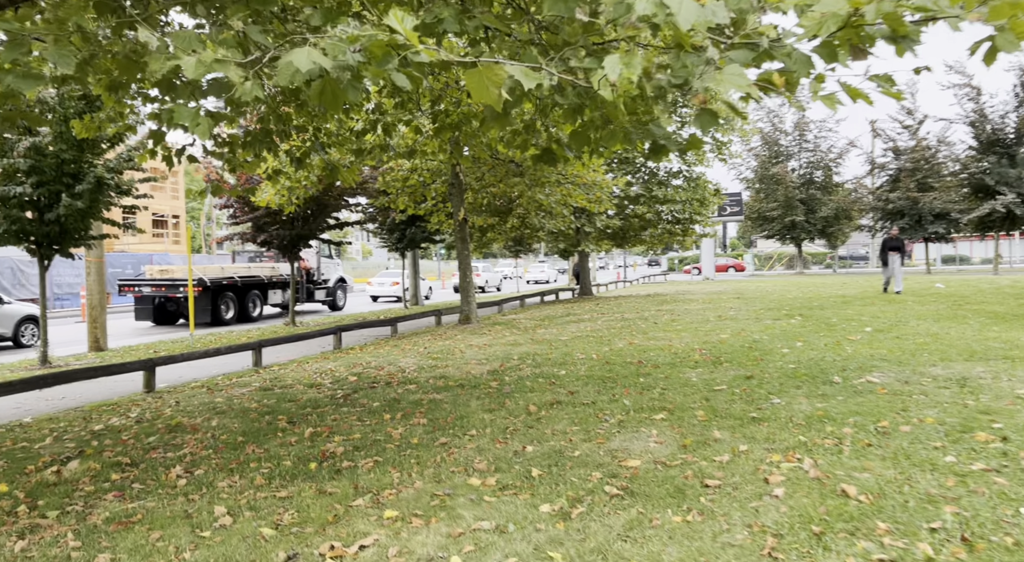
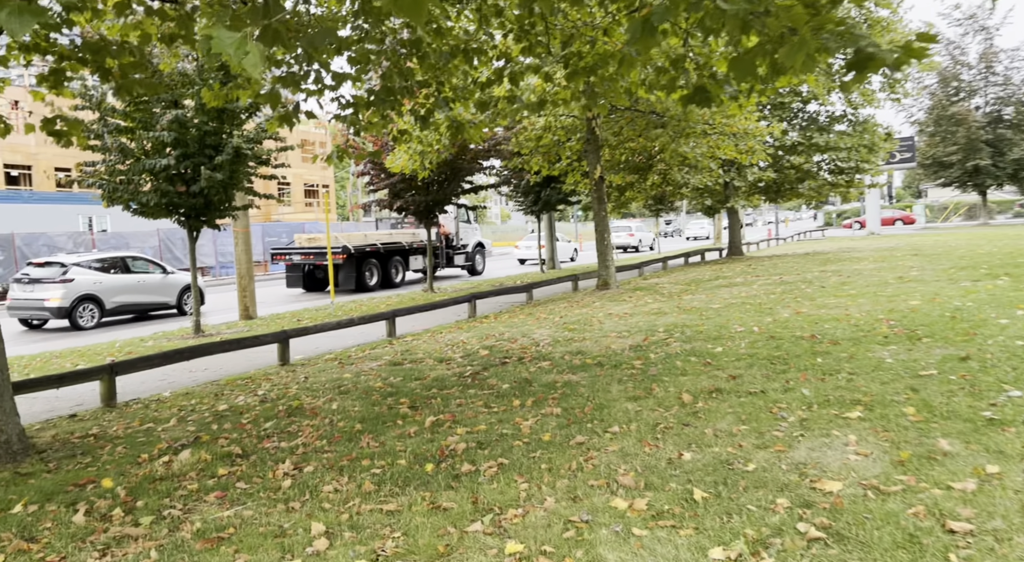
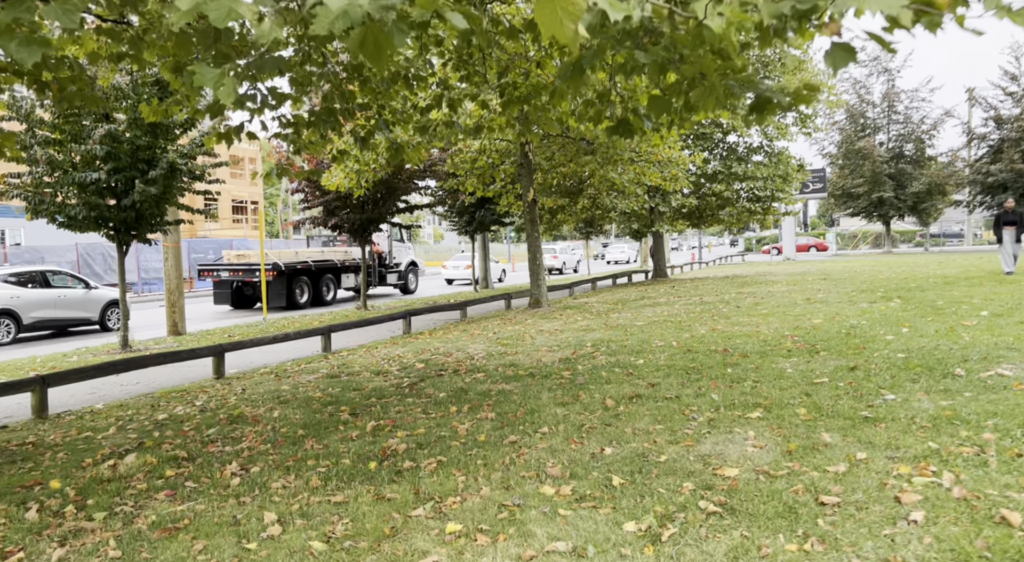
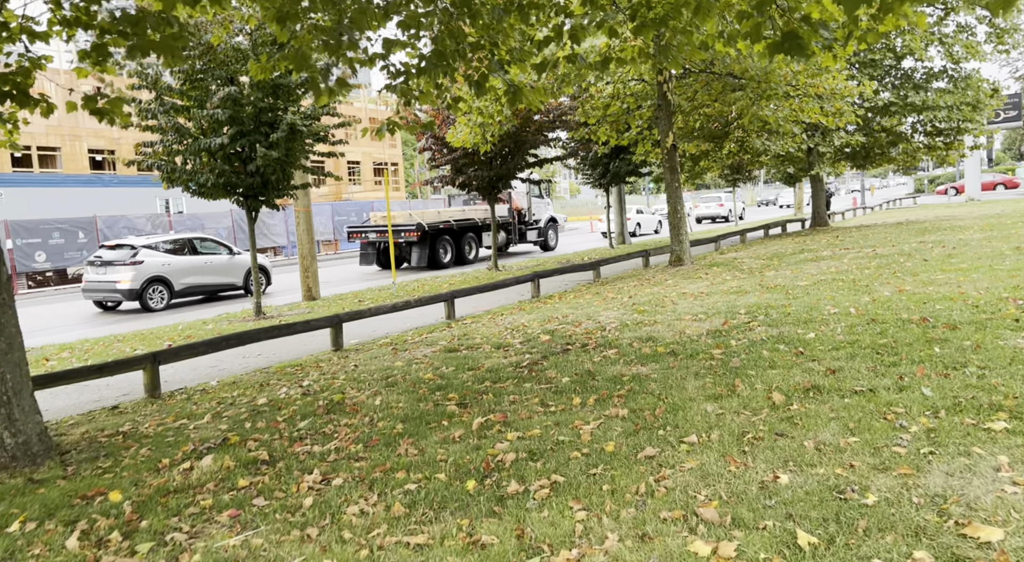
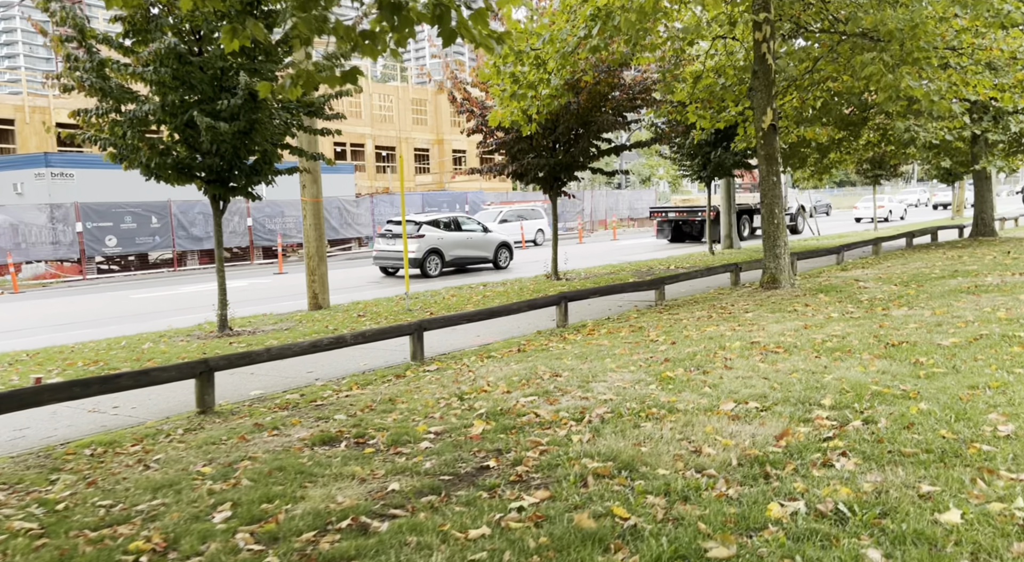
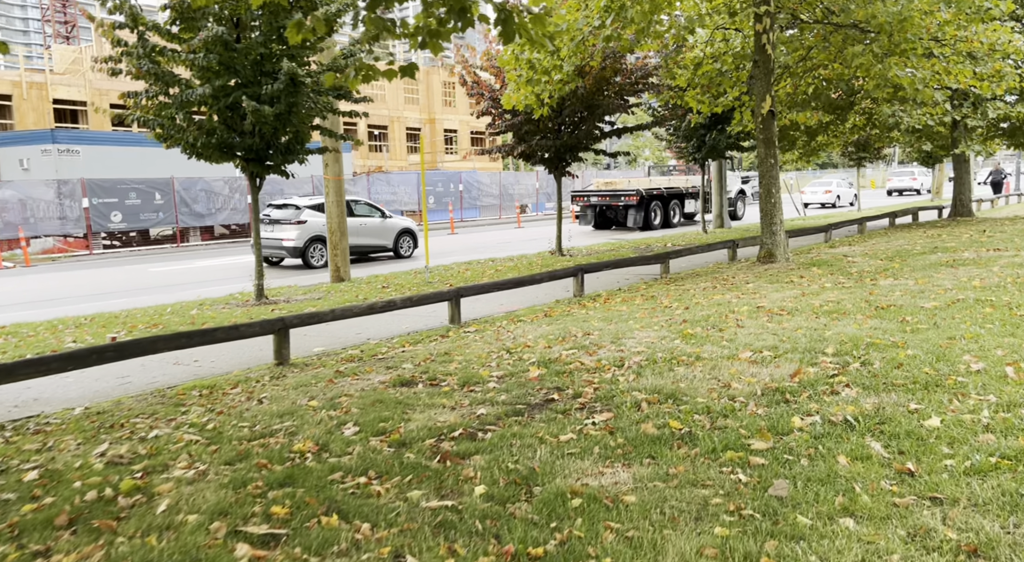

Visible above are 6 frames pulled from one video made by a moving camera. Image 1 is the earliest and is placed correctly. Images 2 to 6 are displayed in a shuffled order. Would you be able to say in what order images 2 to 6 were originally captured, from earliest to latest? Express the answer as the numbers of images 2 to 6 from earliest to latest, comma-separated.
3, 2, 4, 6, 5
